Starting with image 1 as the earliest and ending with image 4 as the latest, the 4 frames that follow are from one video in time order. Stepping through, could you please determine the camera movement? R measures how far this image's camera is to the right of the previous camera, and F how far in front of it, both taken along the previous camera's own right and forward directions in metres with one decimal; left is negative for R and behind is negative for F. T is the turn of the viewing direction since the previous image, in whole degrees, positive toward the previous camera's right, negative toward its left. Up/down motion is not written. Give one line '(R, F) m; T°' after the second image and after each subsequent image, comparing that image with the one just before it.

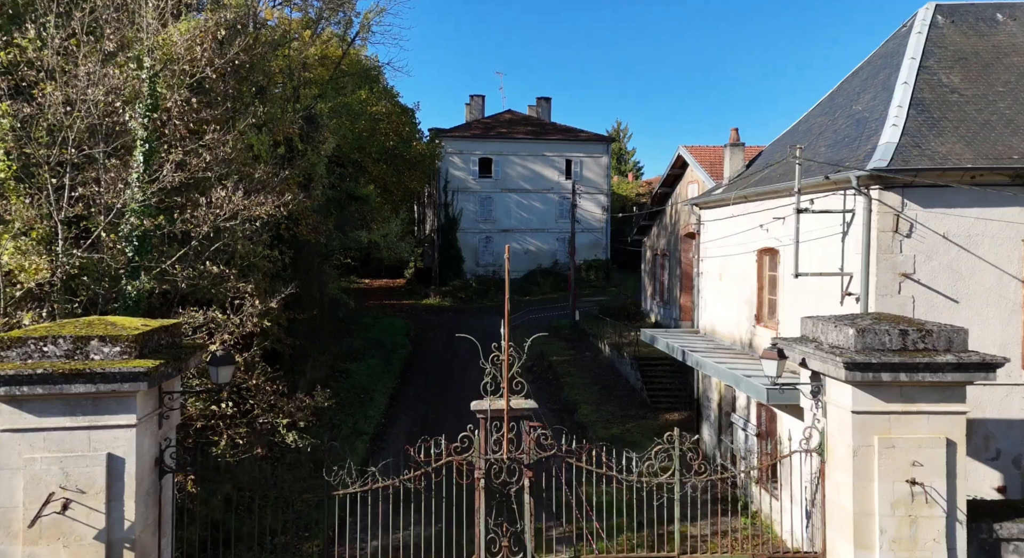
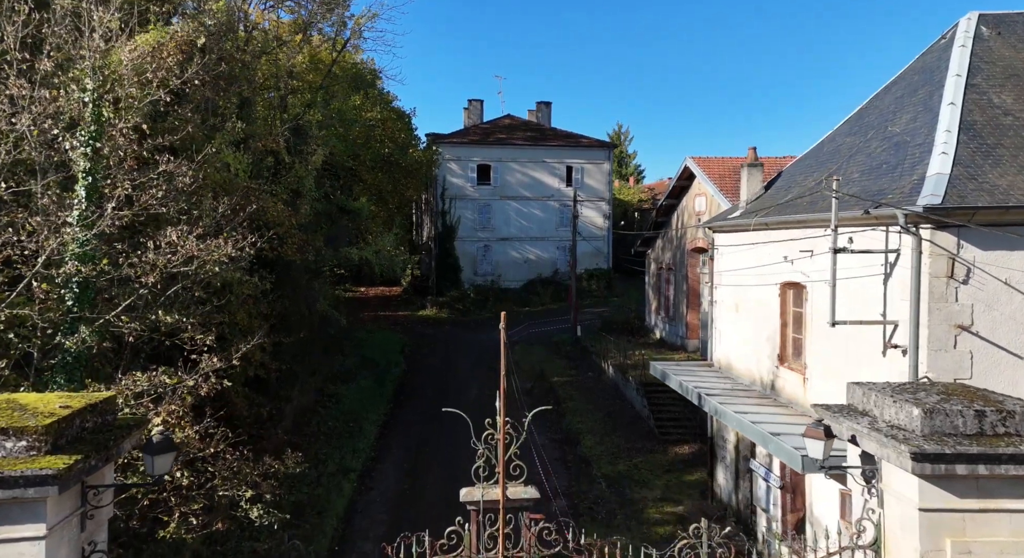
(0.0, +1.0) m; 0°
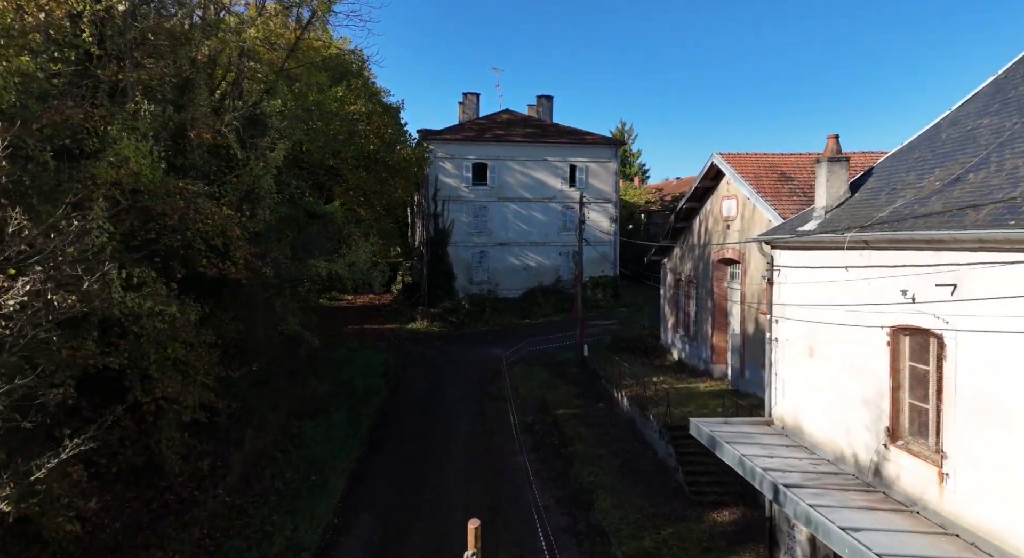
(0.0, +3.0) m; 0°
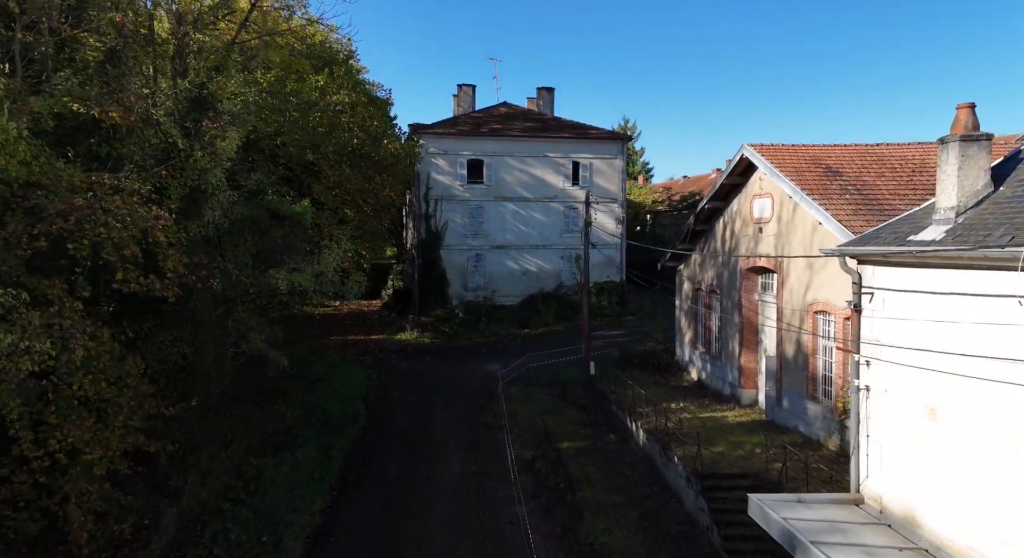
(0.0, +2.6) m; 0°
